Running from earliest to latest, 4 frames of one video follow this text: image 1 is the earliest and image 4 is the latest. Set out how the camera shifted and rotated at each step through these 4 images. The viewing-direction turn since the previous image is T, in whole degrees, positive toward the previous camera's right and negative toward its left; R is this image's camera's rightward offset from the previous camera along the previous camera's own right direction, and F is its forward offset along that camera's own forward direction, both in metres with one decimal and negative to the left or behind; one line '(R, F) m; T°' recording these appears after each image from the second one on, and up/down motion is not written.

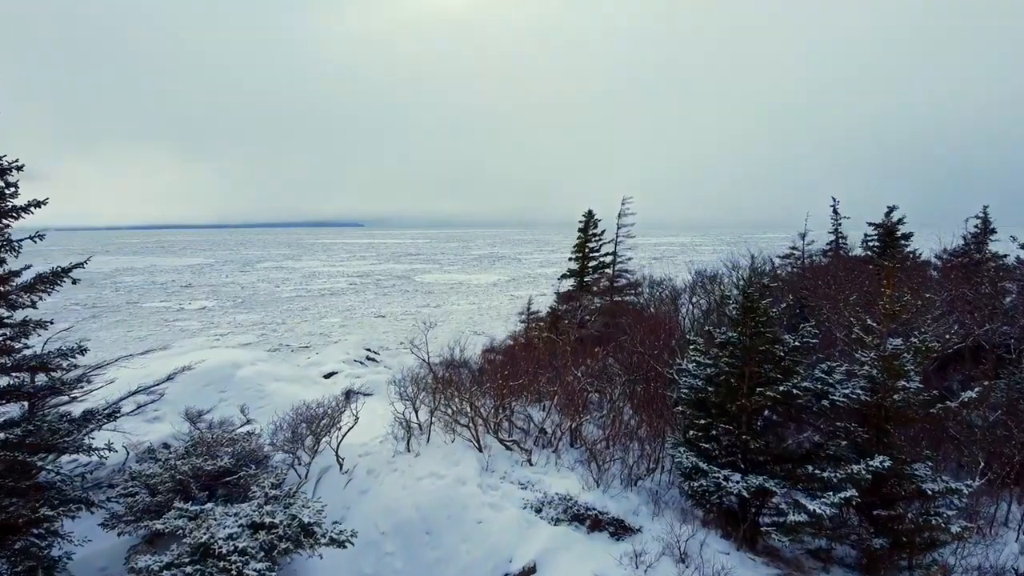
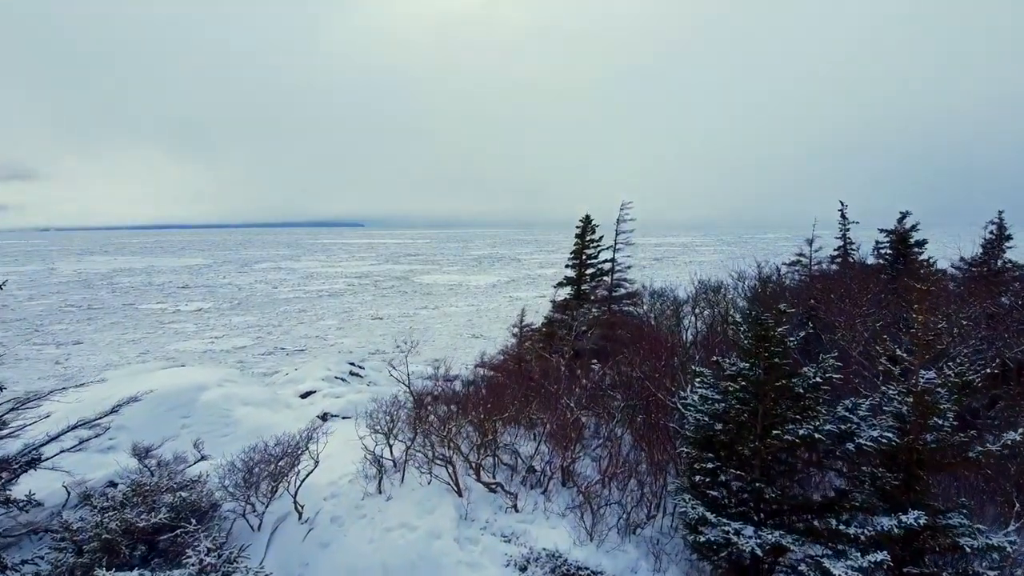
(+0.3, +1.2) m; 0°
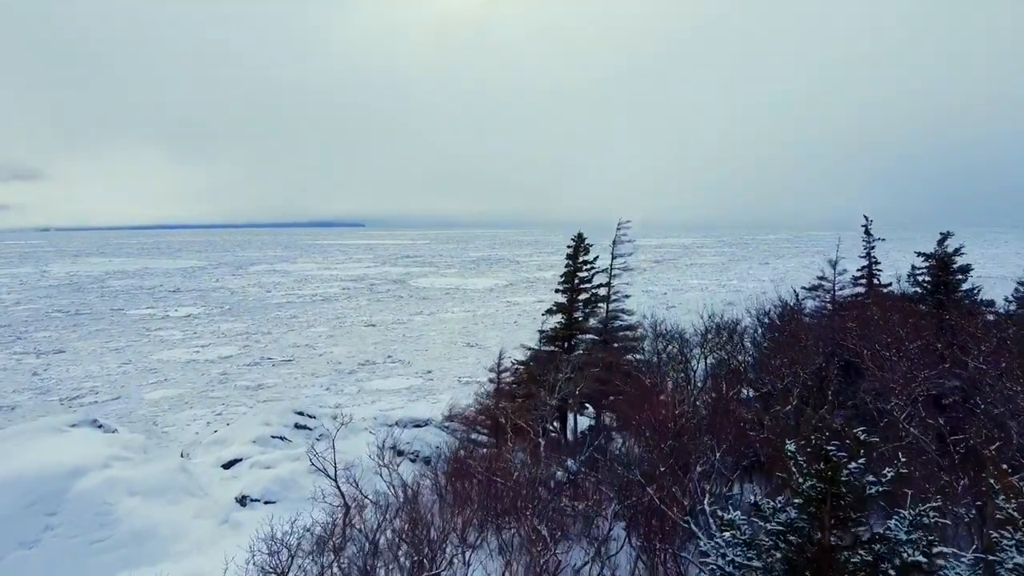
(+0.8, +3.2) m; 0°
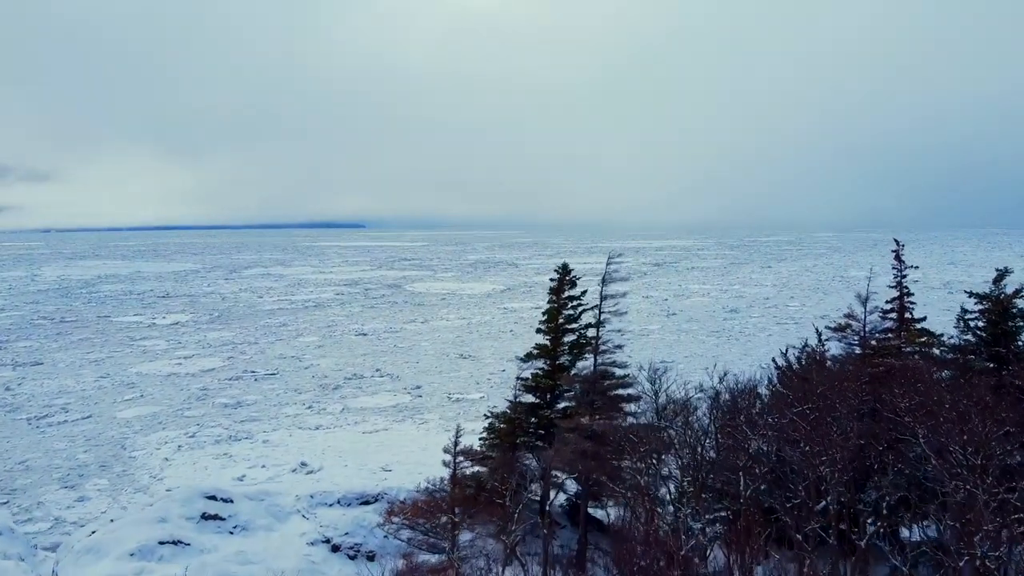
(+1.0, +3.4) m; 0°
